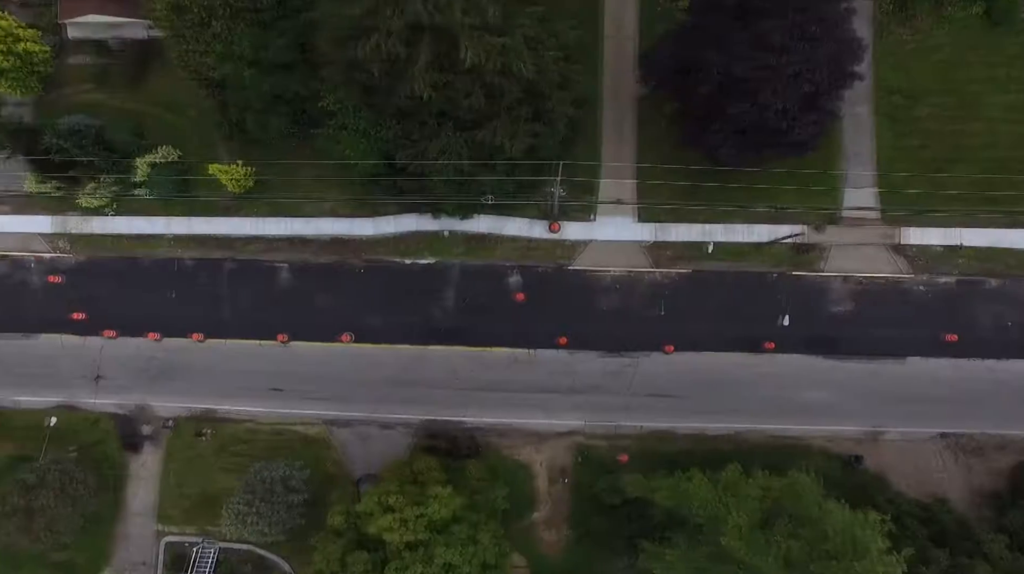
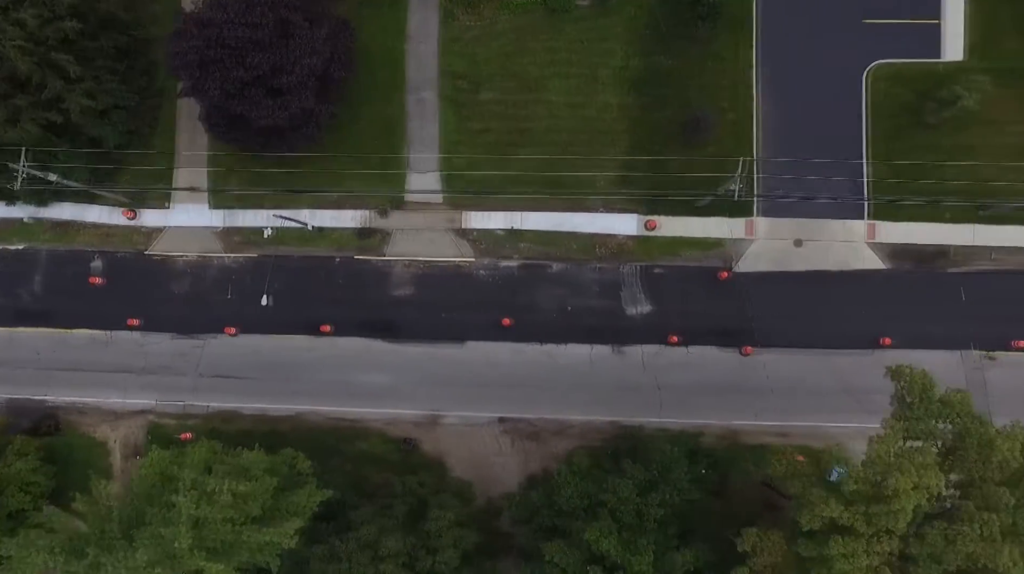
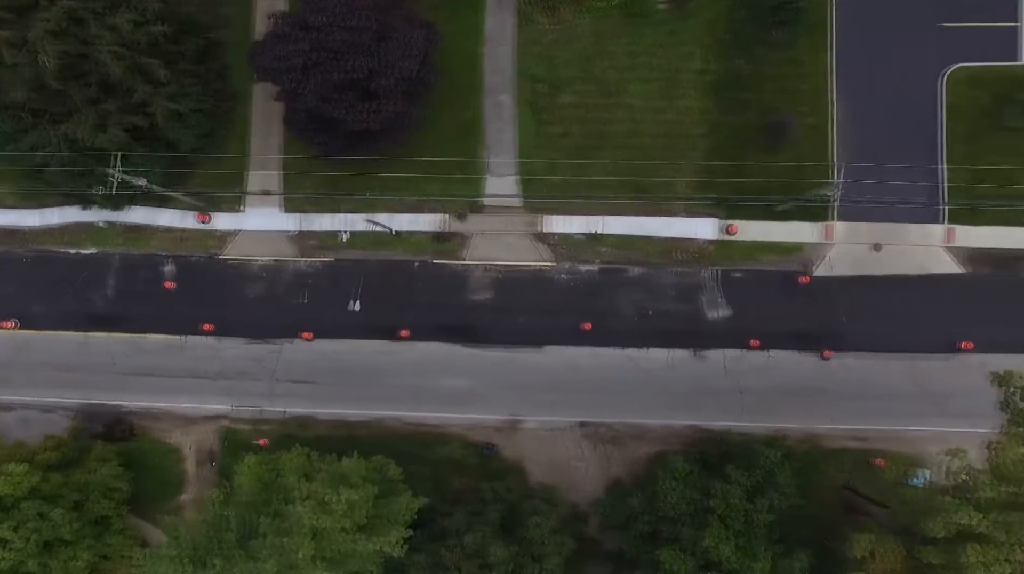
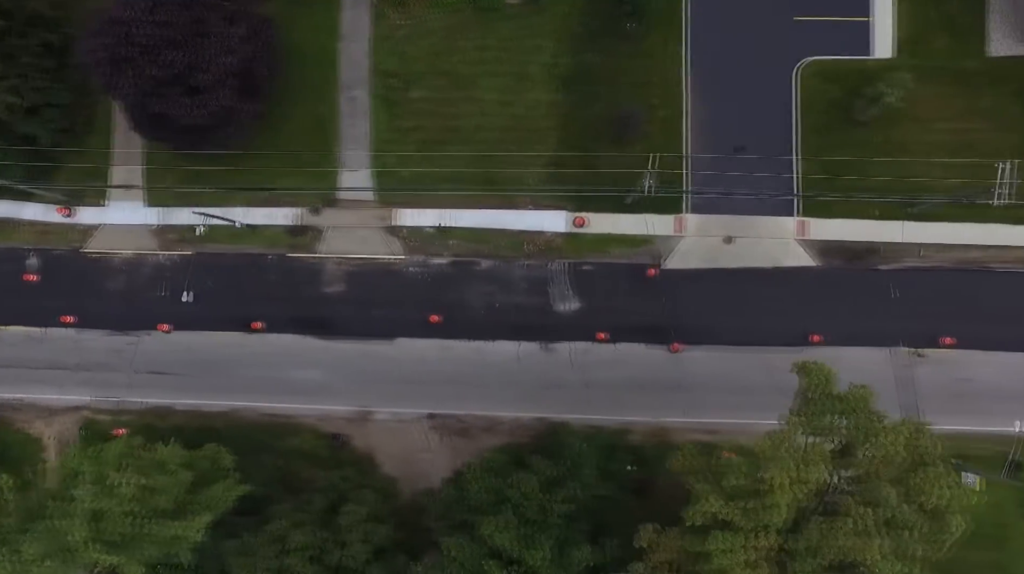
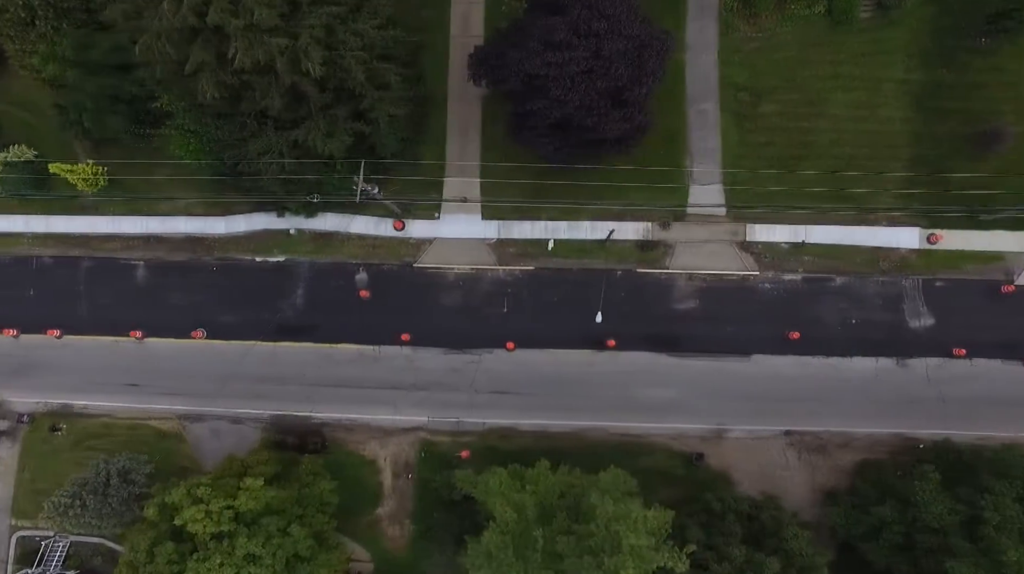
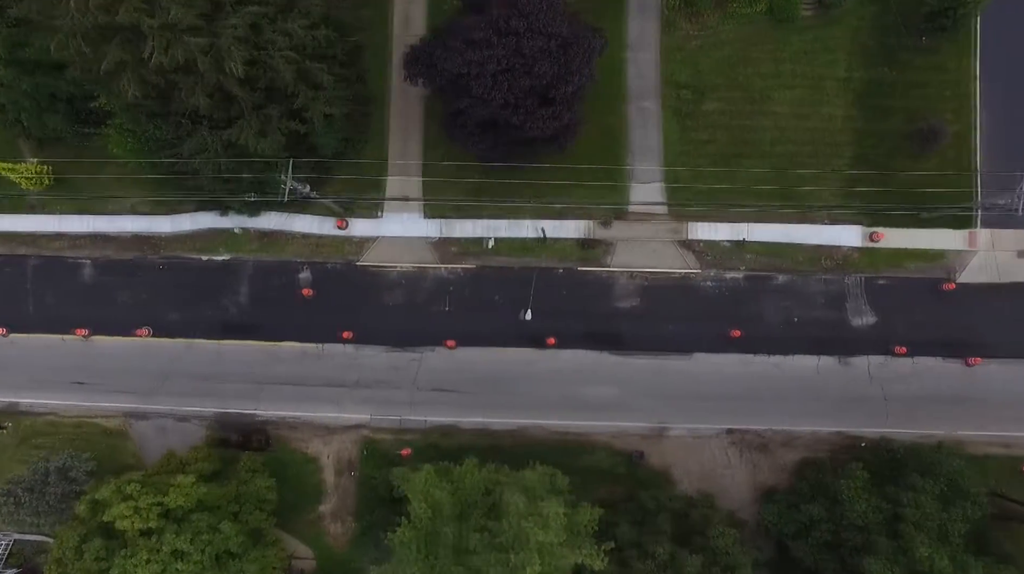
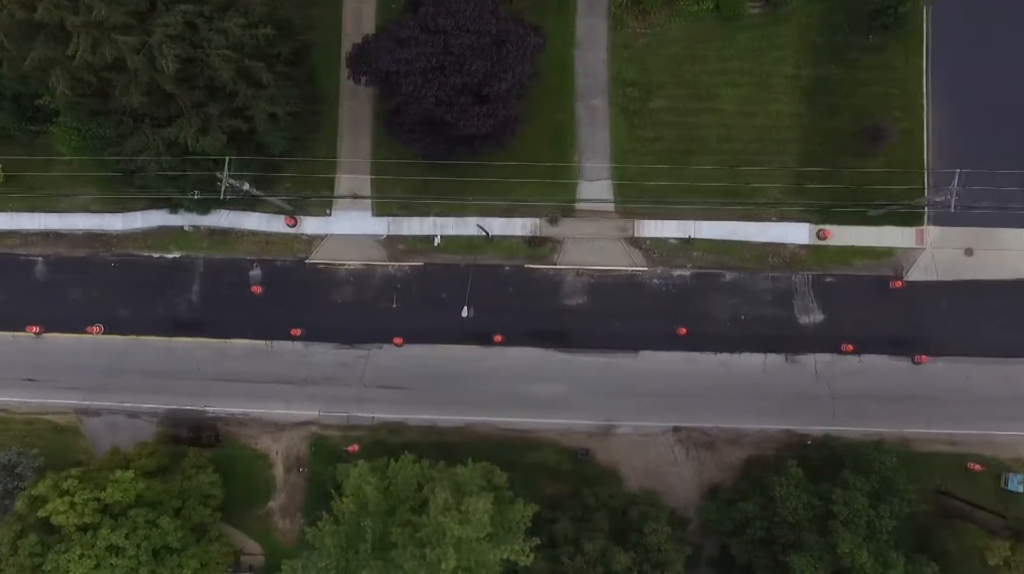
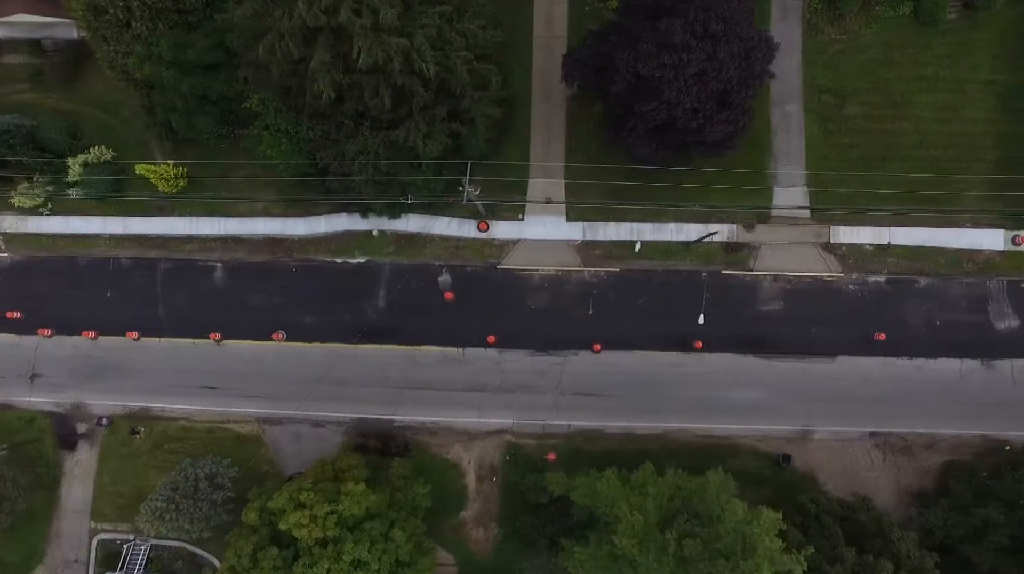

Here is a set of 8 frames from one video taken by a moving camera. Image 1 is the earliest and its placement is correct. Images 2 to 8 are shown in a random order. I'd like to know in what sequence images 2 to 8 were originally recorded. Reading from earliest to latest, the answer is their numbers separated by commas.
8, 5, 6, 7, 3, 2, 4
